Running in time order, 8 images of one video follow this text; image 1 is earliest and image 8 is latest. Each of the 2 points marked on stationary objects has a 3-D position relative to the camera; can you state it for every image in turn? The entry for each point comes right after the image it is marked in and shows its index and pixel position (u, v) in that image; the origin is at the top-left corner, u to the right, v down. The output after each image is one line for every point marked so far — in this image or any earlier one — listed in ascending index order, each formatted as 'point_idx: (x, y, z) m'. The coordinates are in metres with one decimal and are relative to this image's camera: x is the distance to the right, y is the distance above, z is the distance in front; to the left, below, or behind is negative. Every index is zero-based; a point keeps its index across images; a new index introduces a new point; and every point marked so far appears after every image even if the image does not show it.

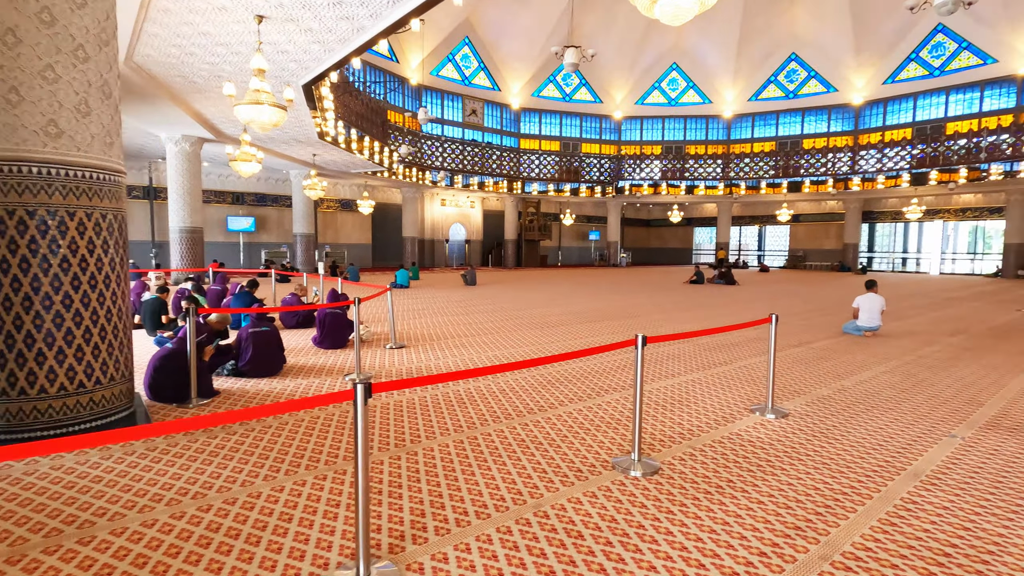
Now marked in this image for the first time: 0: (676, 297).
0: (+3.7, -0.2, +12.2) m
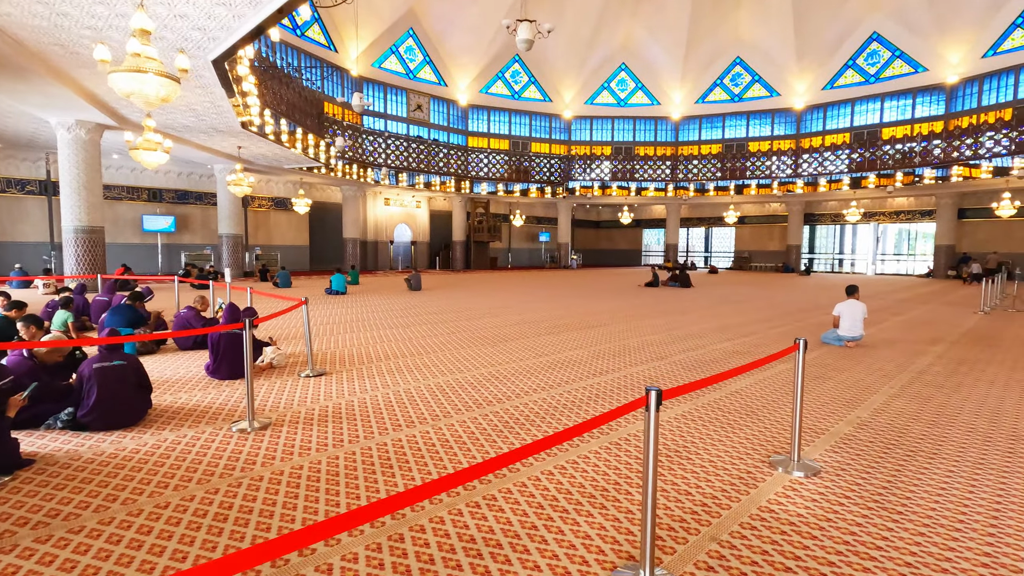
0: (+2.6, -0.3, +11.5) m
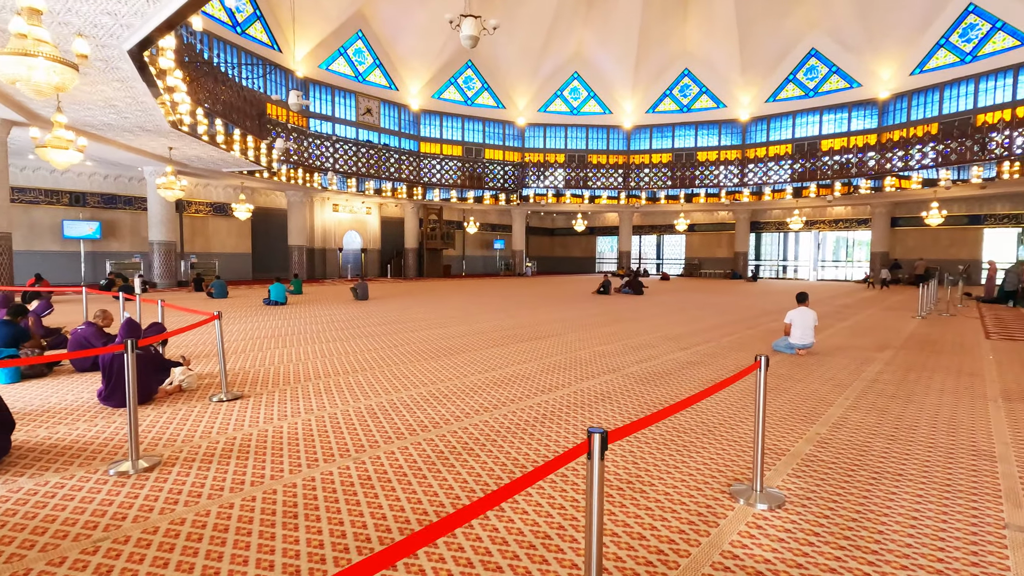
0: (+1.5, -0.5, +11.3) m
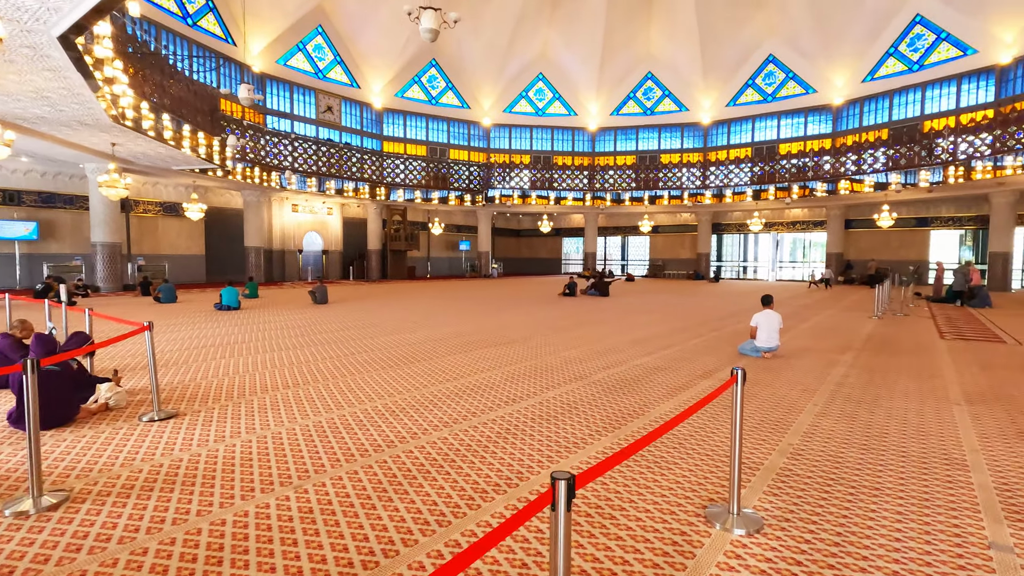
0: (+0.8, -0.5, +11.1) m
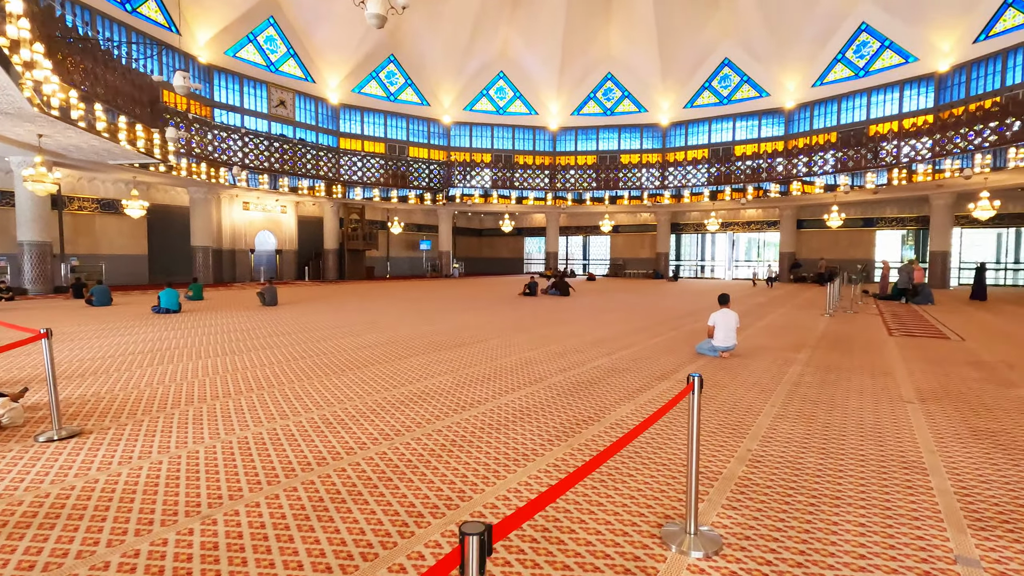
0: (0.0, -0.5, +10.9) m
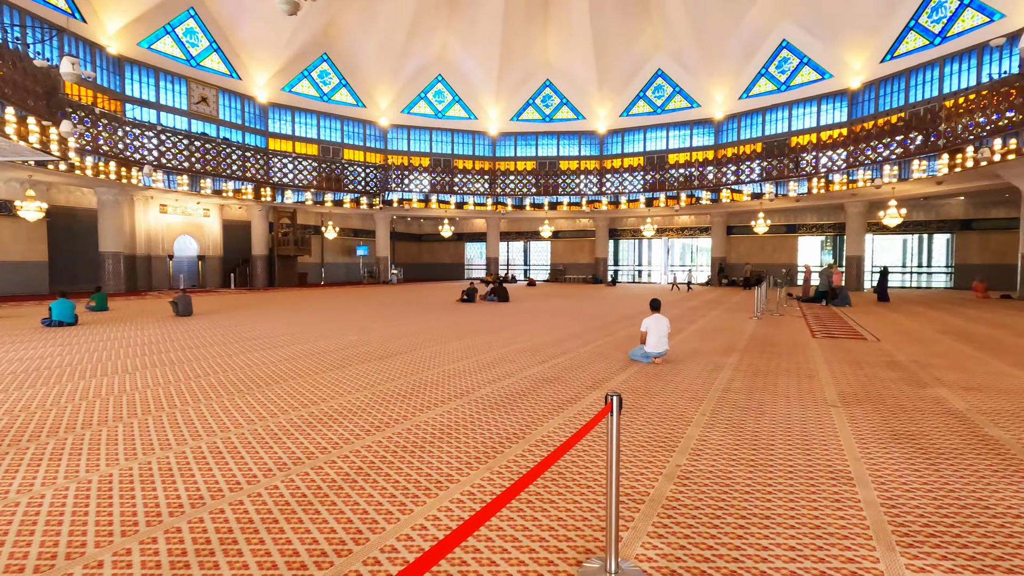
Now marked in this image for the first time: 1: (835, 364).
0: (-1.3, -0.7, +10.5) m
1: (+3.6, -0.9, +6.0) m
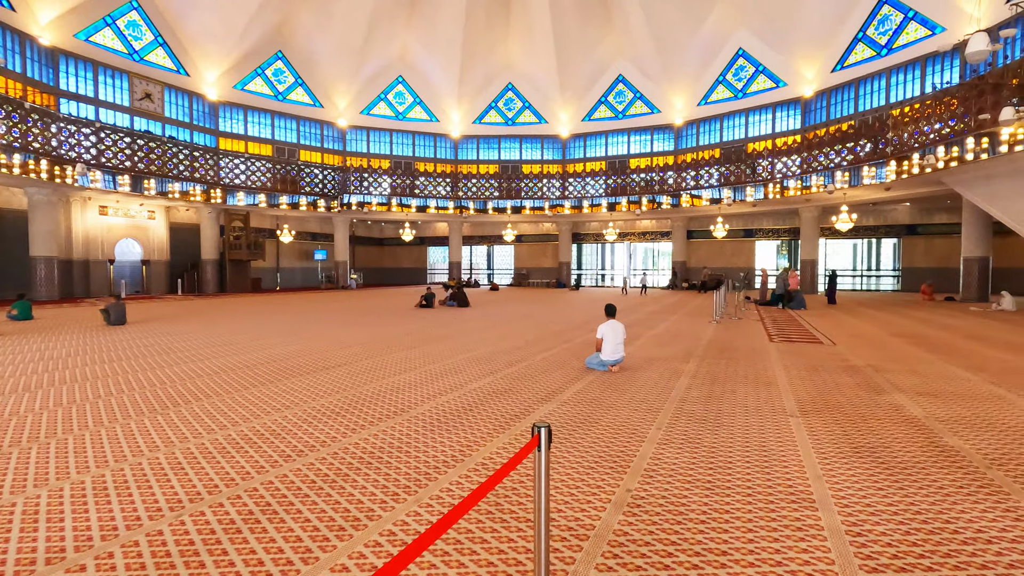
0: (-2.1, -0.8, +10.1) m
1: (+3.1, -0.9, +5.9) m
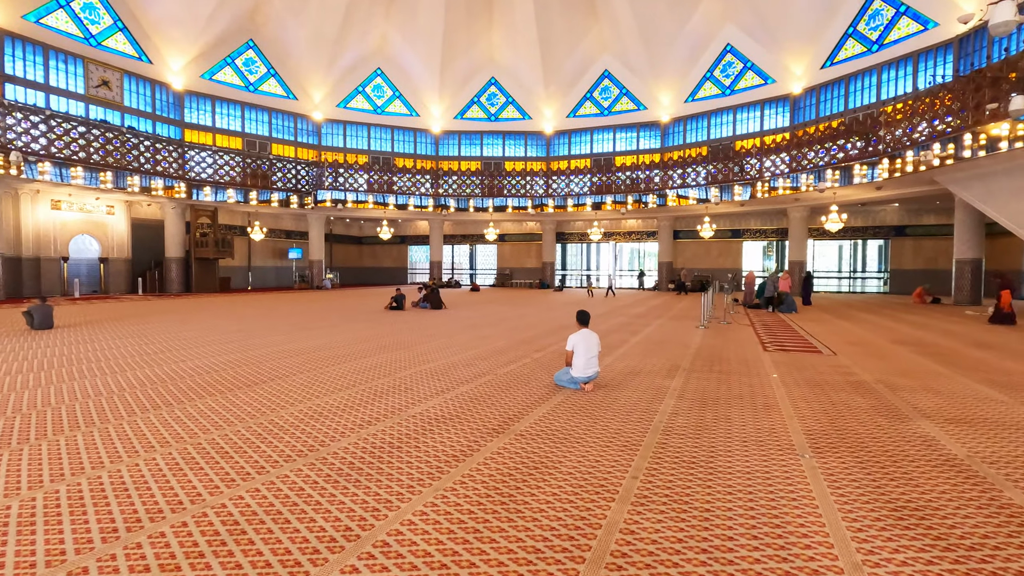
0: (-2.6, -0.8, +9.2) m
1: (+2.7, -0.9, +5.1) m
